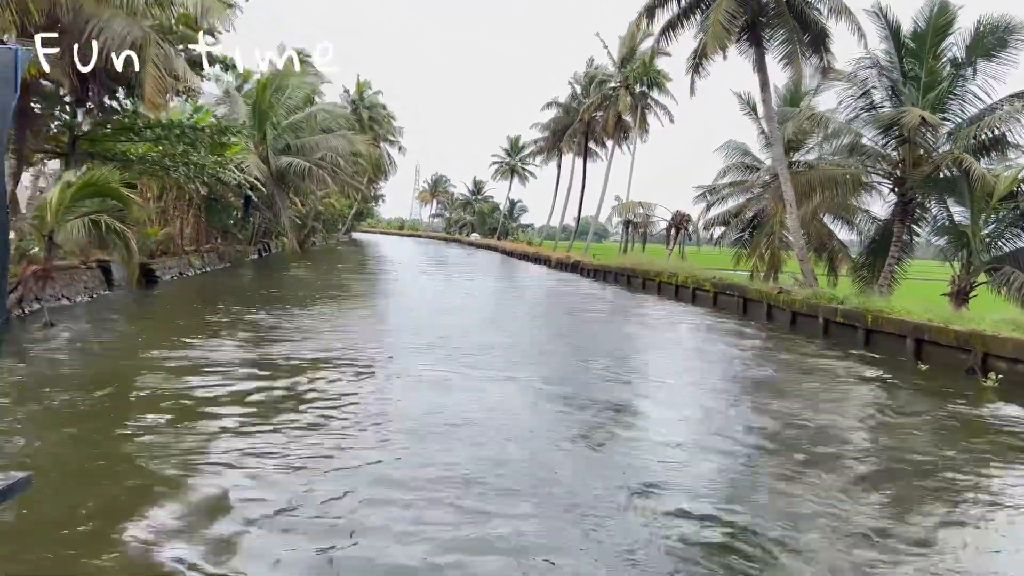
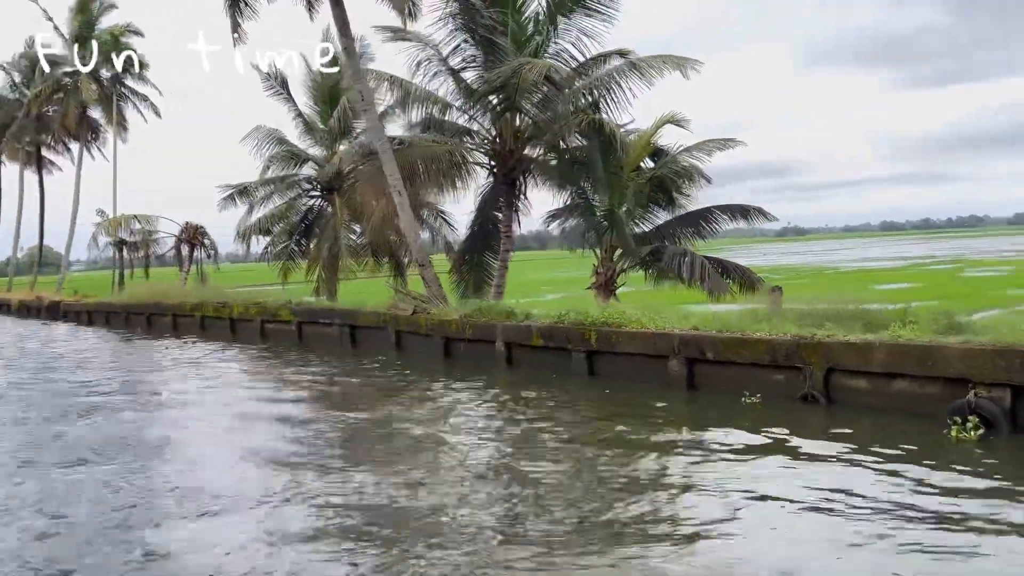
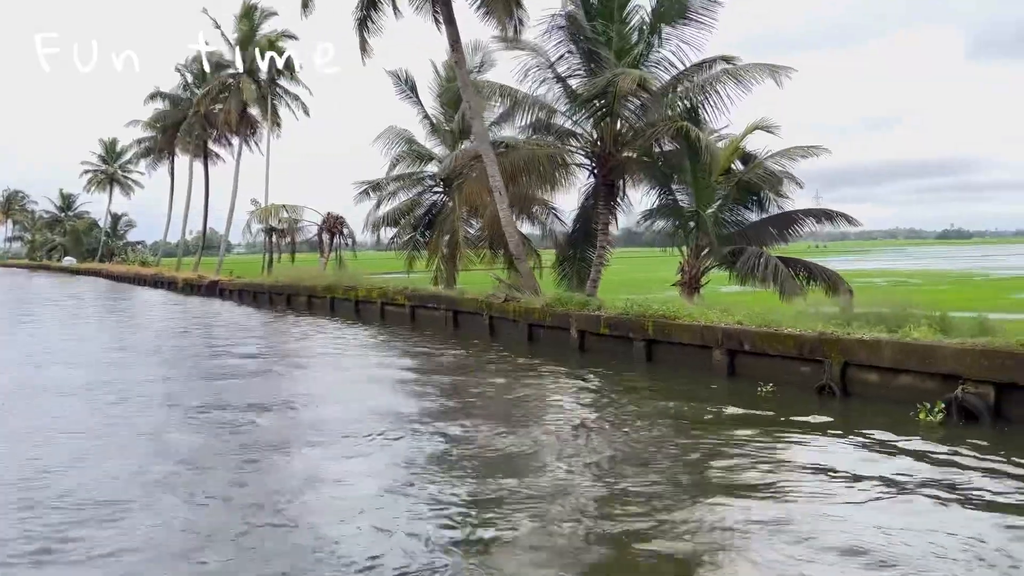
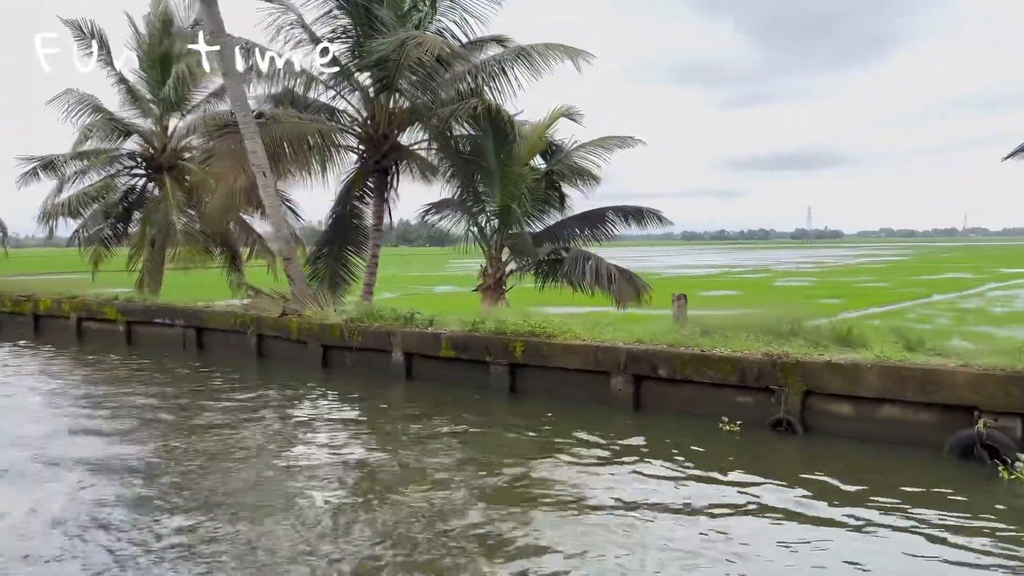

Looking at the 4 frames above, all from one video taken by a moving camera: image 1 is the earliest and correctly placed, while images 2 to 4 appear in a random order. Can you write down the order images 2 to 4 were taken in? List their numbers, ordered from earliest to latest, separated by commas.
3, 2, 4
